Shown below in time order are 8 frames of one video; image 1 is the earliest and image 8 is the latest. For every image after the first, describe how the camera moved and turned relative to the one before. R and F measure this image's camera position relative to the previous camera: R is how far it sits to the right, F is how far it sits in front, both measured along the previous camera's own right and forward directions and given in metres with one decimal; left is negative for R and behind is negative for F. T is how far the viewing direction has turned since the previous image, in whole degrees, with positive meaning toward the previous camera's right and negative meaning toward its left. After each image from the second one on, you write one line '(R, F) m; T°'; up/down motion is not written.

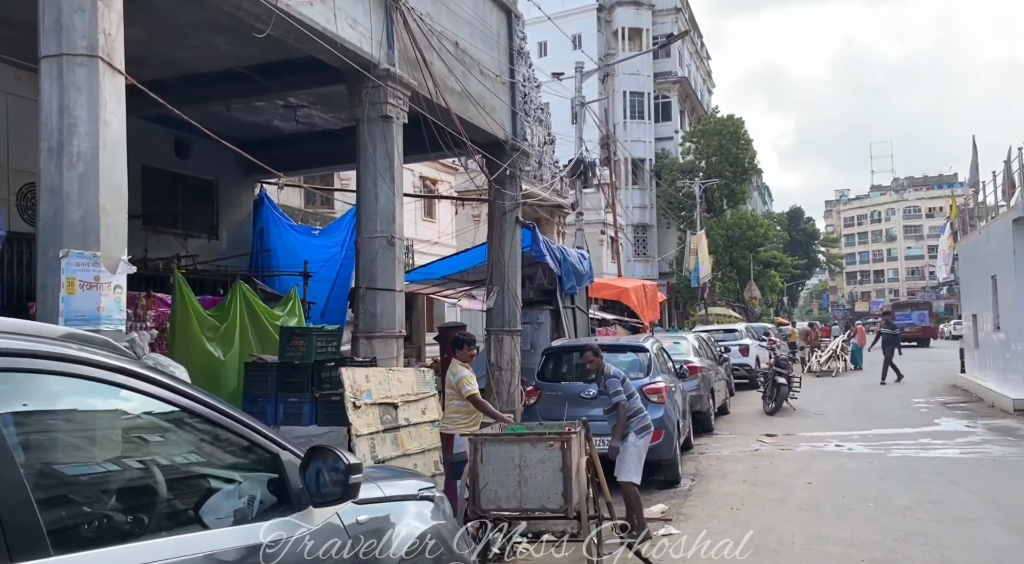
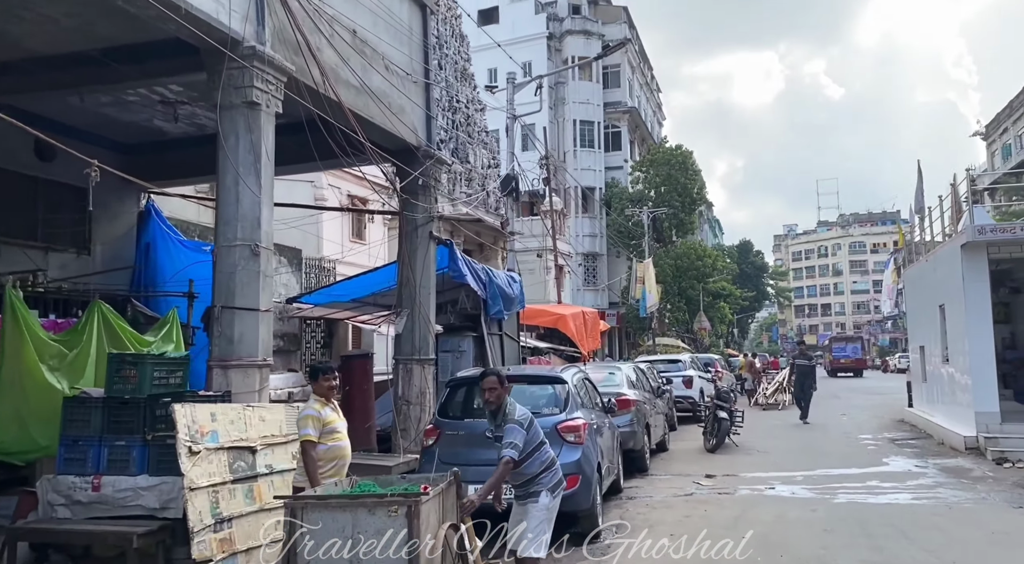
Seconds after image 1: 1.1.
(+0.6, +1.3) m; +3°
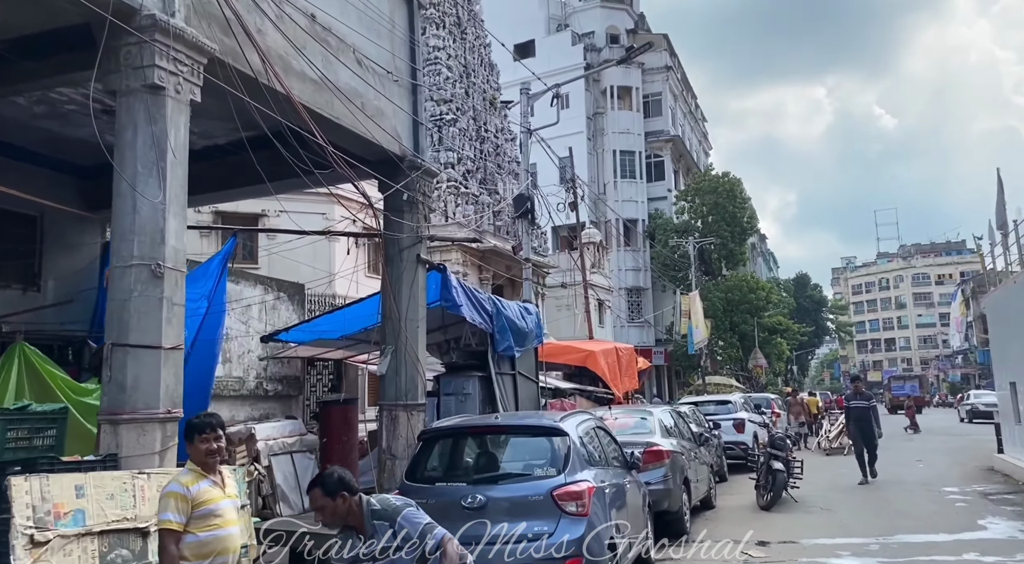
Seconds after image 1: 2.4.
(+0.5, +1.8) m; -3°
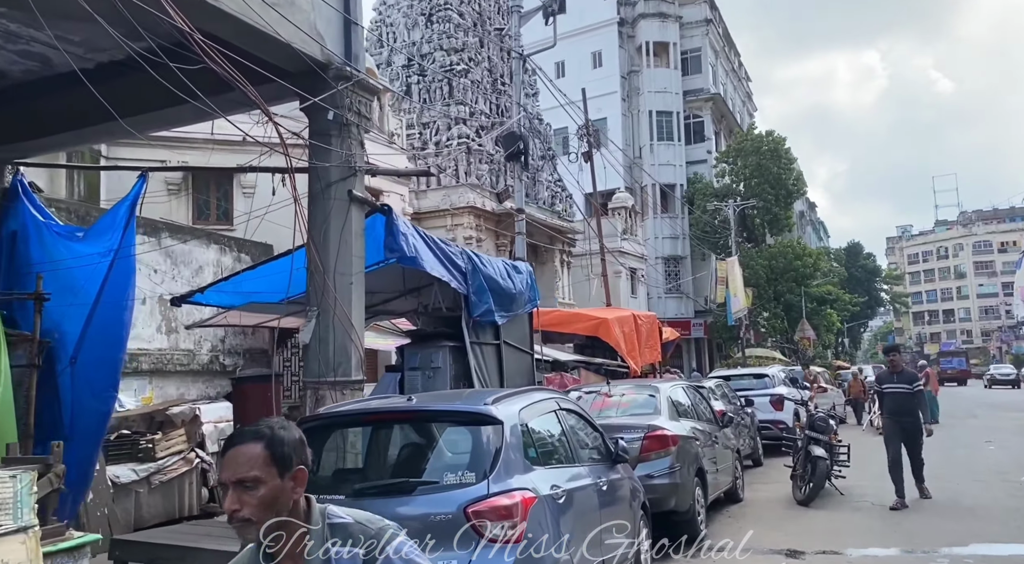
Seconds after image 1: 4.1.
(+0.8, +2.1) m; -3°
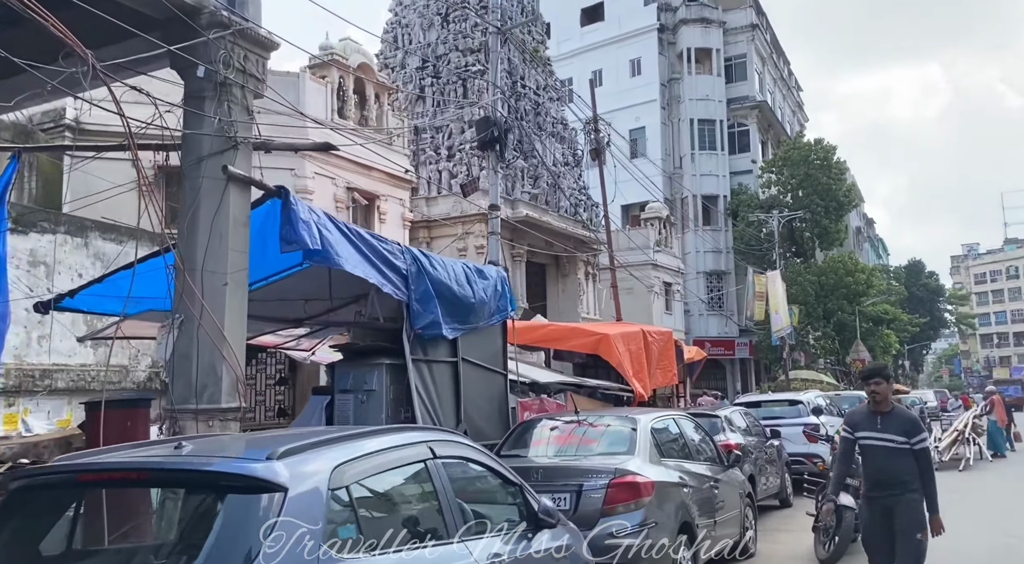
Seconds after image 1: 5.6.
(+0.9, +1.7) m; -4°
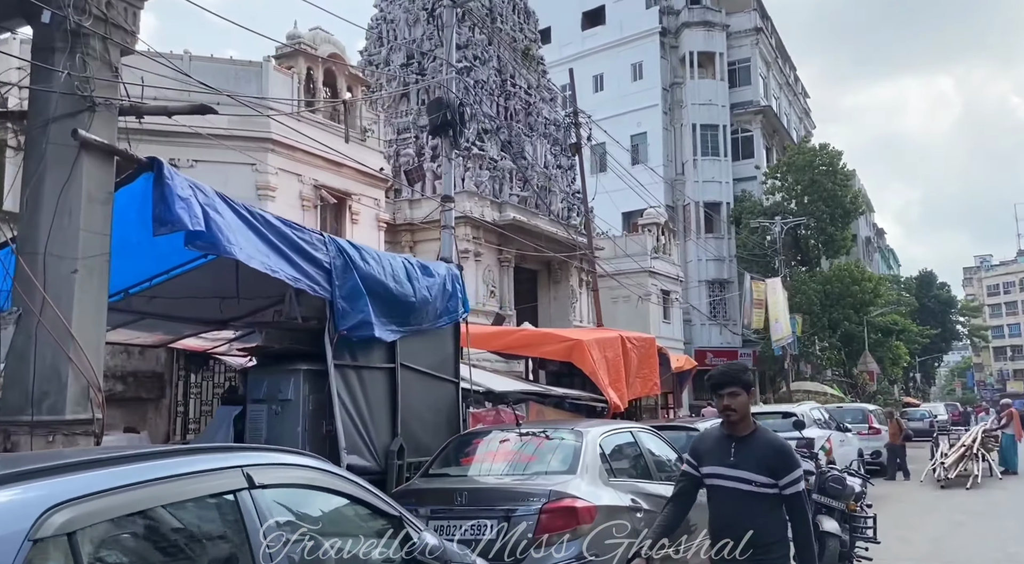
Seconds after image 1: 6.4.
(+0.6, +1.0) m; -1°
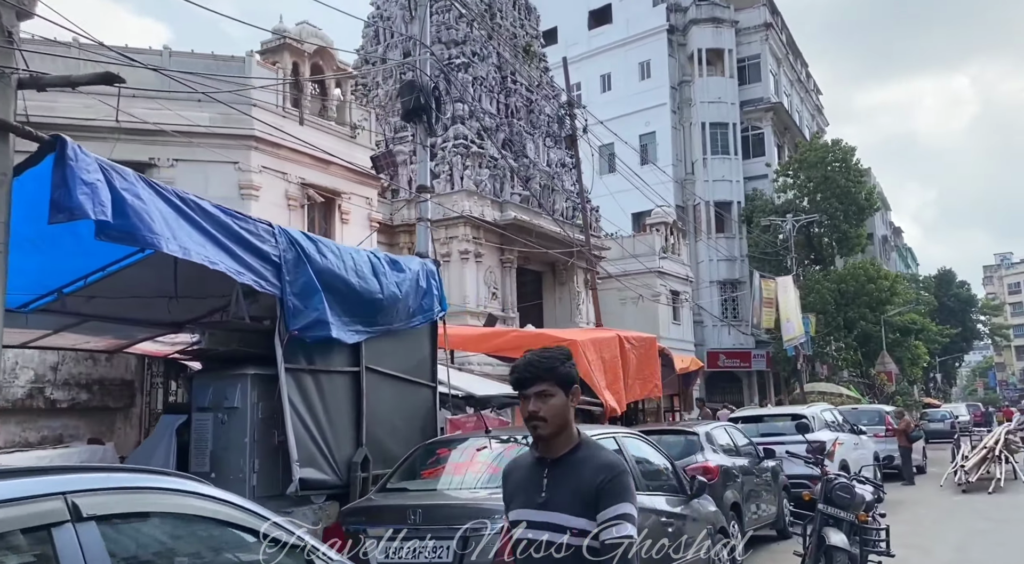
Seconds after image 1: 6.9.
(+0.4, +0.7) m; -1°
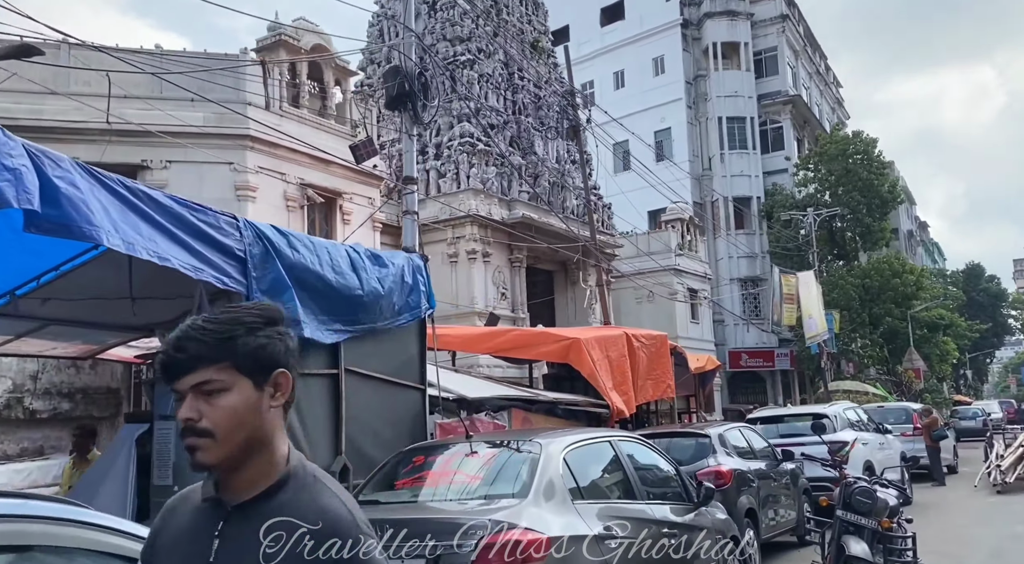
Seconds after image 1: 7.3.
(+0.3, +0.5) m; -2°
